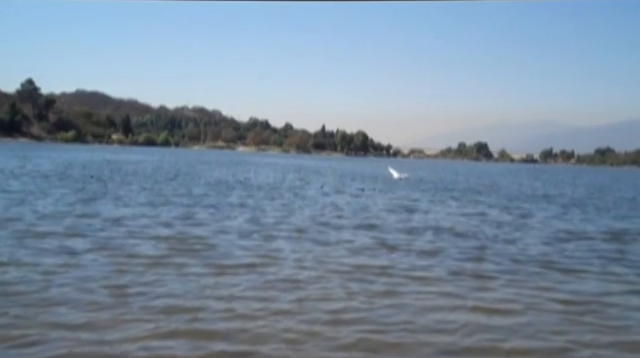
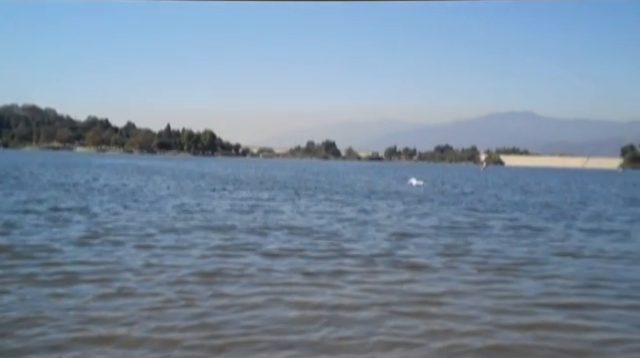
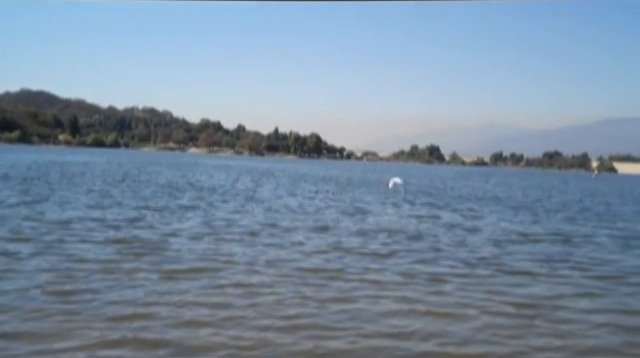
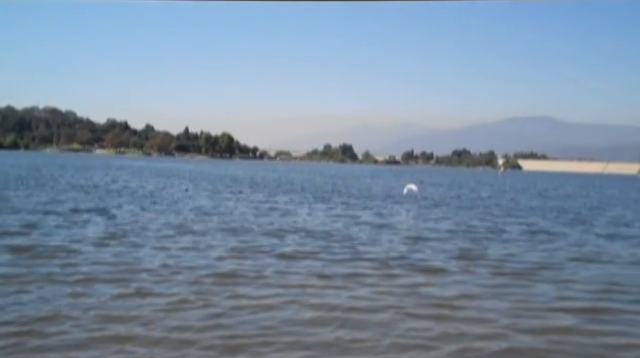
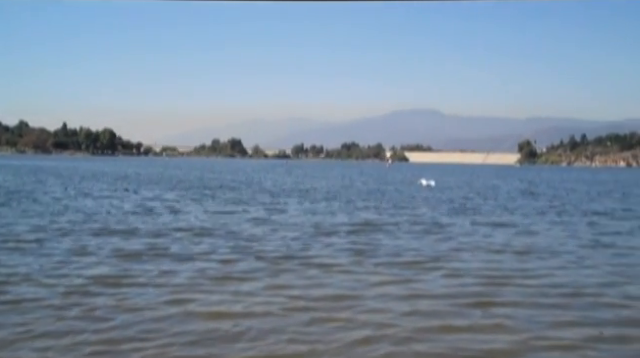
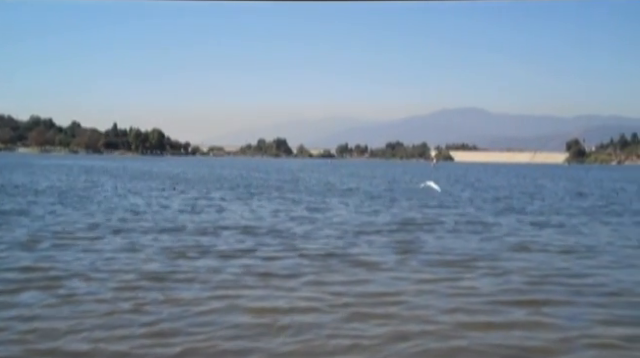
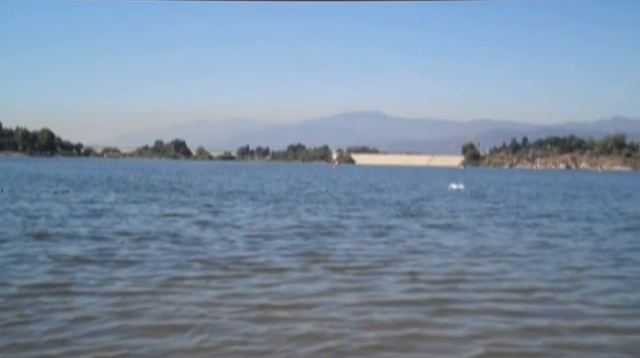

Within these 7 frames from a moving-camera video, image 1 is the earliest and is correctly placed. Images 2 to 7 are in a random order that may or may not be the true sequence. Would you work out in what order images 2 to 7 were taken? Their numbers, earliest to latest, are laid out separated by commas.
3, 4, 2, 6, 5, 7
